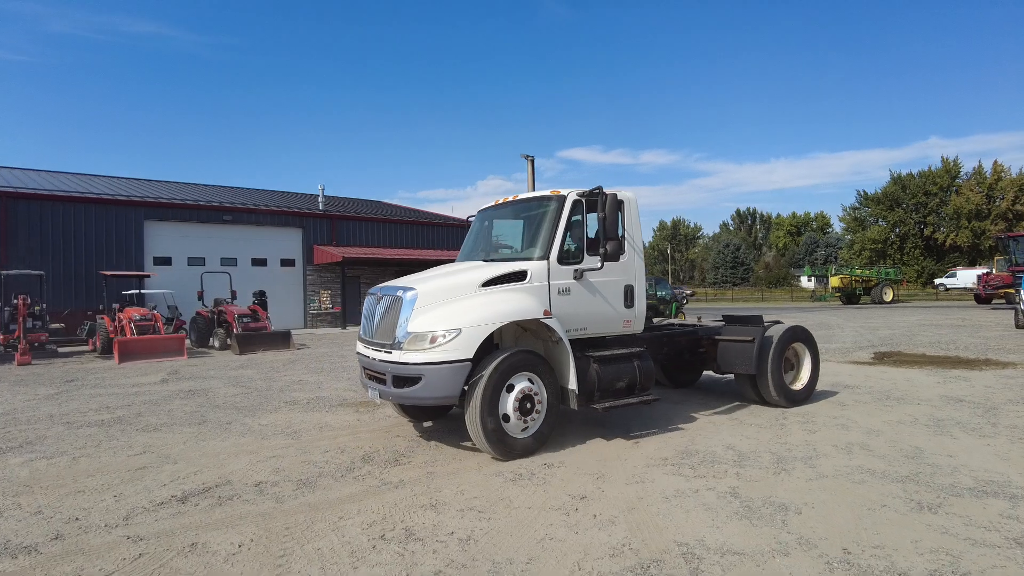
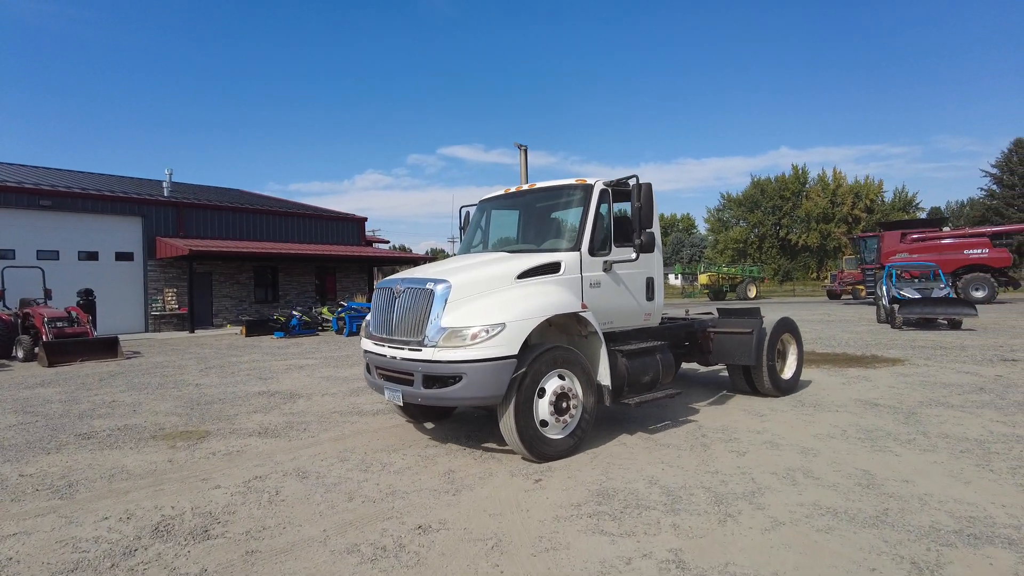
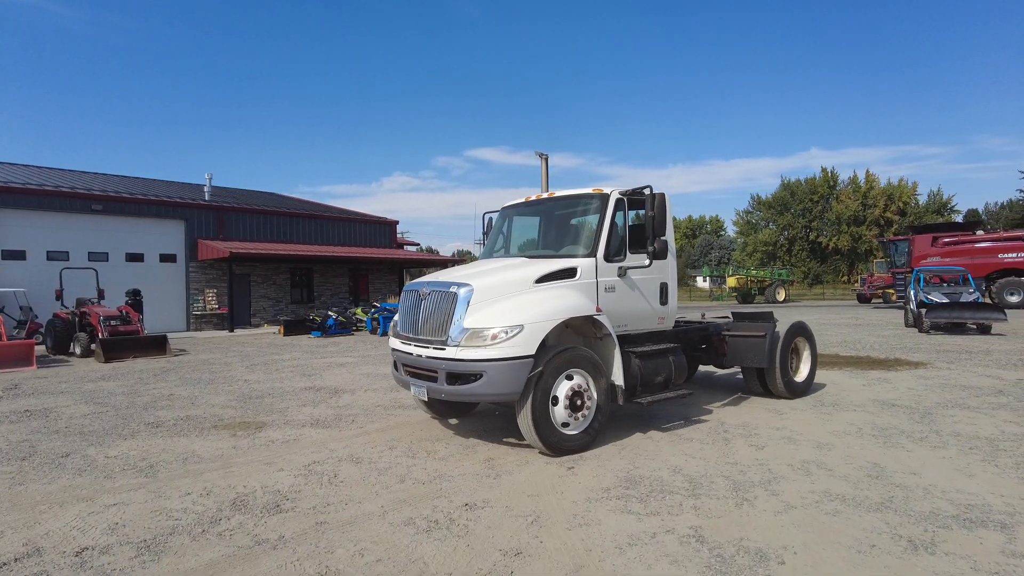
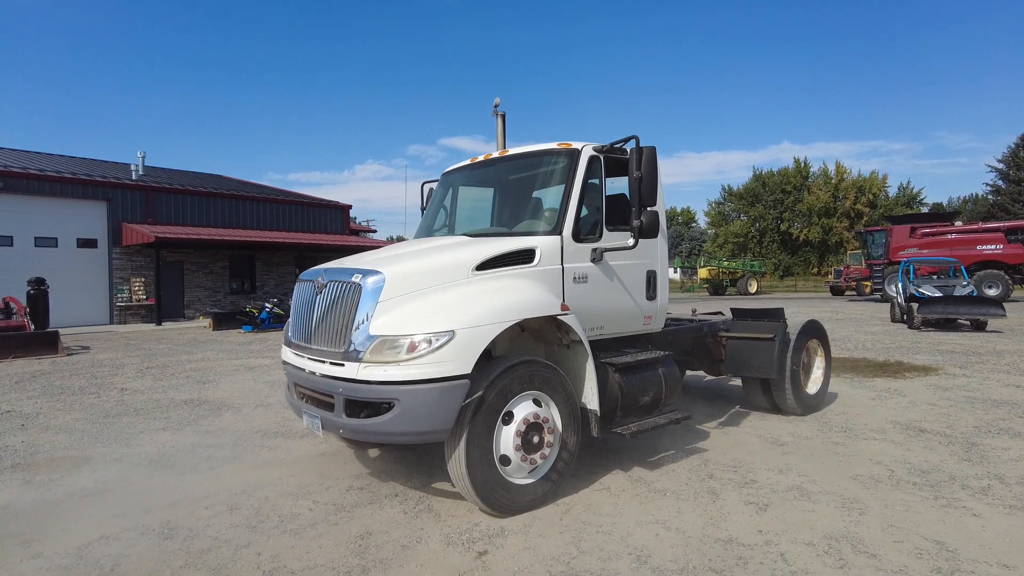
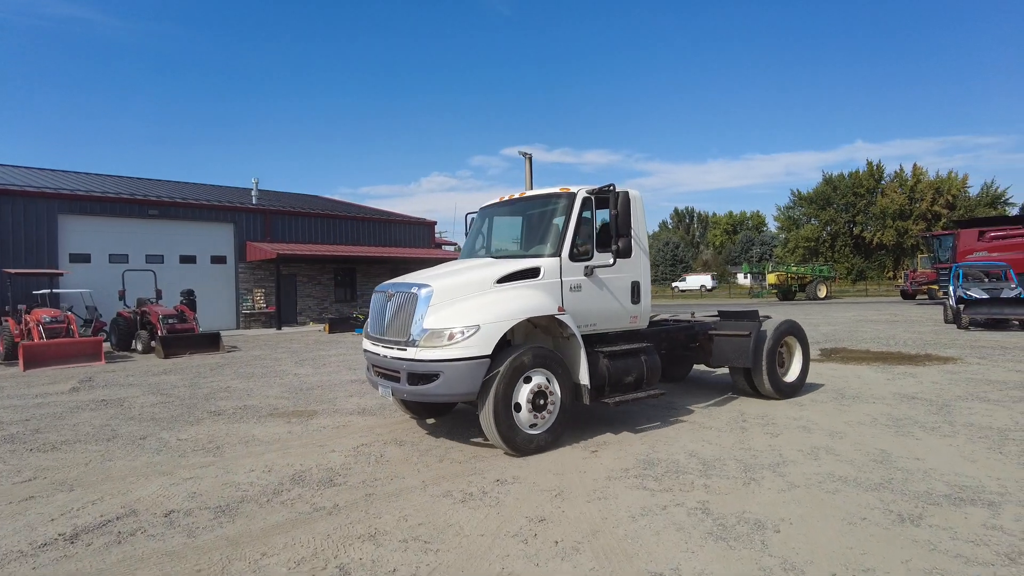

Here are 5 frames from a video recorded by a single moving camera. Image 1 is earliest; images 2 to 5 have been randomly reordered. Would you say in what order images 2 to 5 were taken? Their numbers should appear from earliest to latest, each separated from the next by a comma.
5, 3, 2, 4
